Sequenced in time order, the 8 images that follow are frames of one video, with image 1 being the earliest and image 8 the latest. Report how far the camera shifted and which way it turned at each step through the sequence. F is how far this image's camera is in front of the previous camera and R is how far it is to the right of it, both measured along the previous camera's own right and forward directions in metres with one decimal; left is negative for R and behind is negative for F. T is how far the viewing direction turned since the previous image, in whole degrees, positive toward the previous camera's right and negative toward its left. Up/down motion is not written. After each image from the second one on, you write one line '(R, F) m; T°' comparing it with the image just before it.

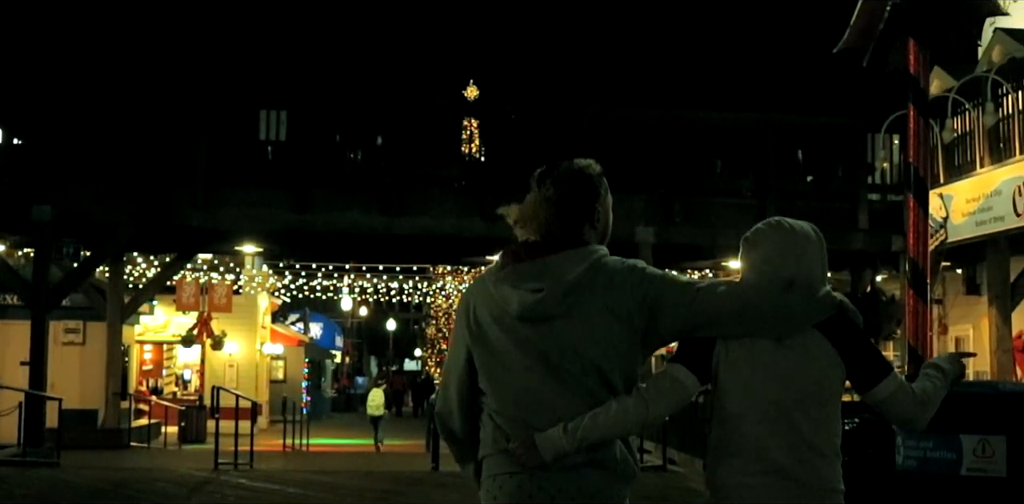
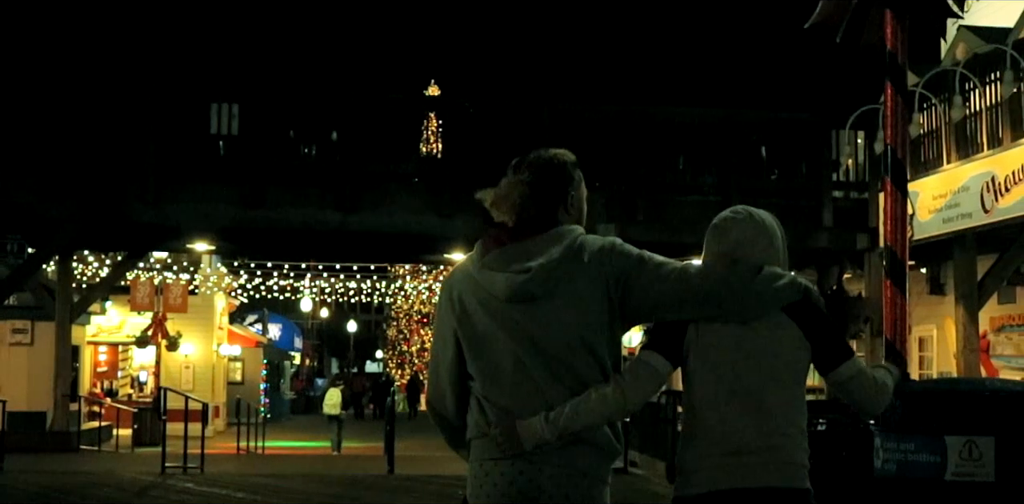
(+0.1, +0.4) m; +2°
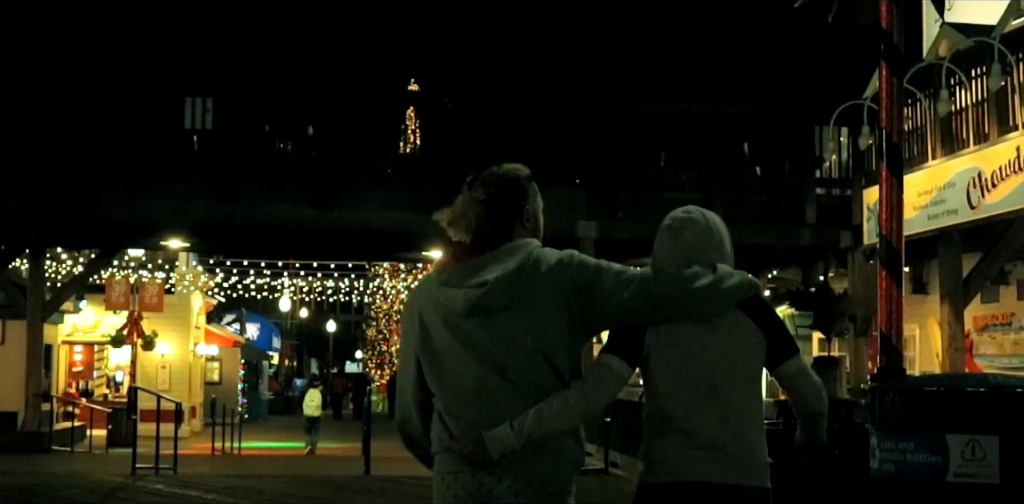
(0.0, +0.3) m; +1°
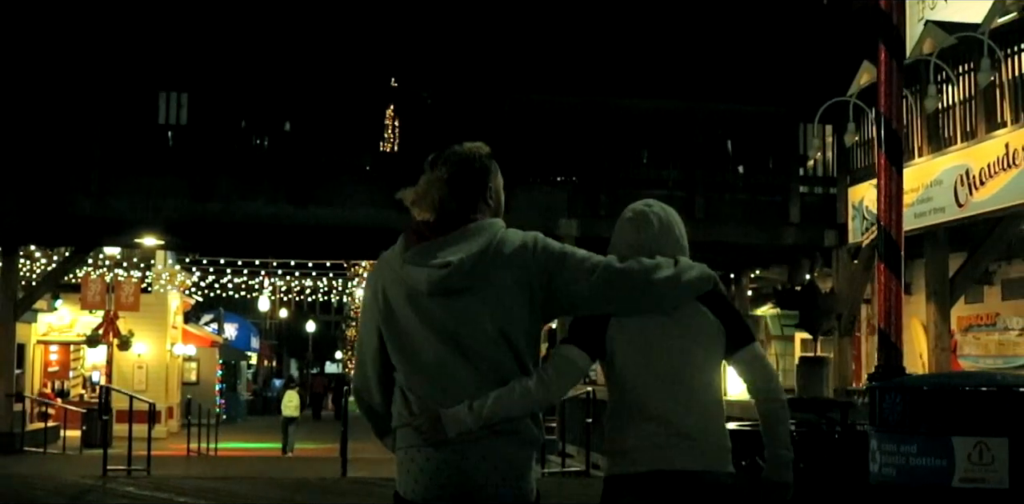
(0.0, +0.2) m; +1°
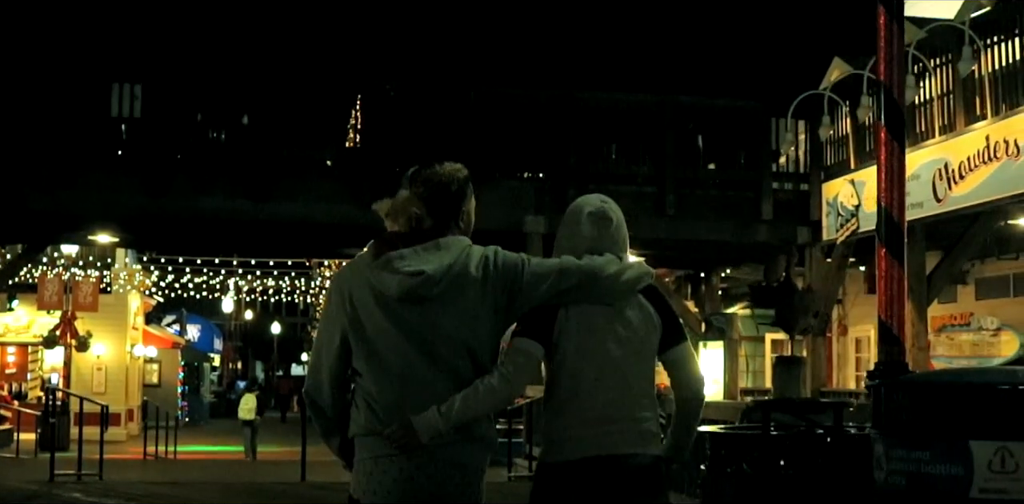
(0.0, +0.4) m; +1°
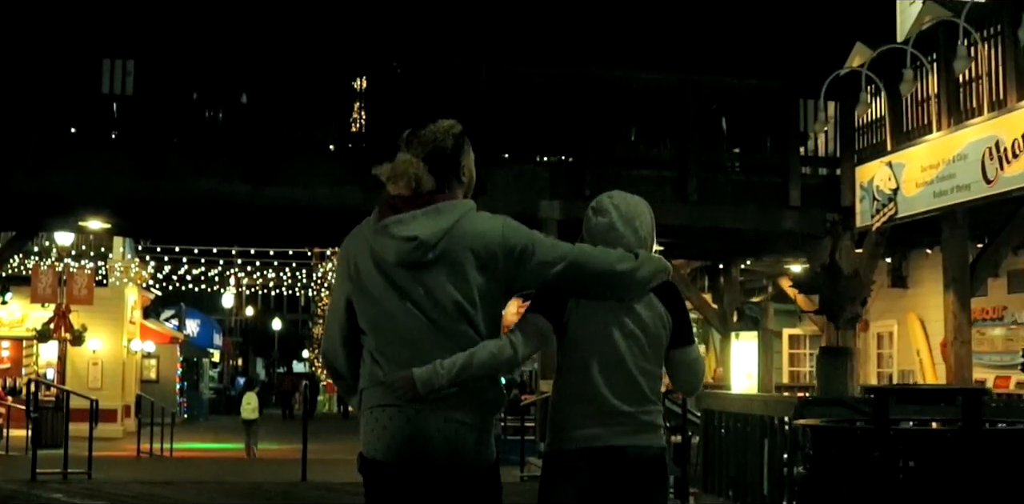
(-0.1, +0.8) m; 0°
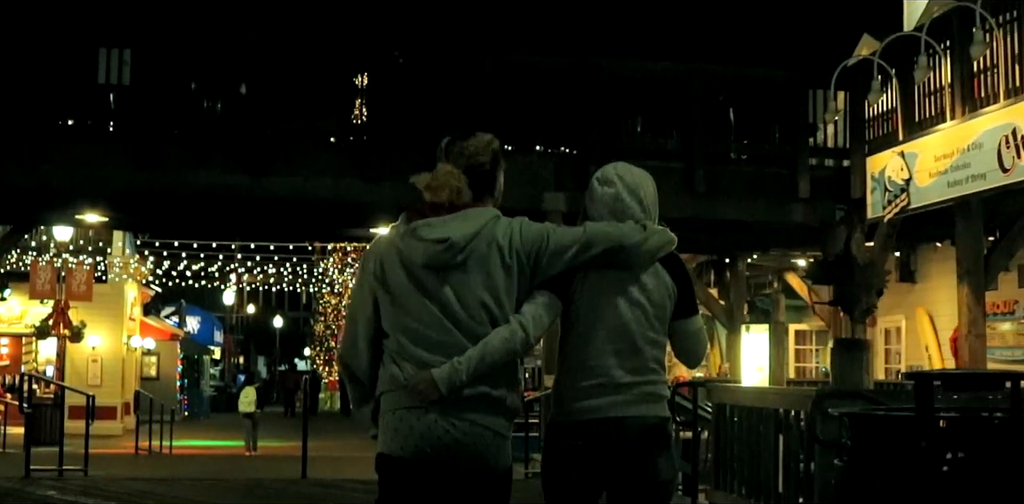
(0.0, +0.3) m; 0°
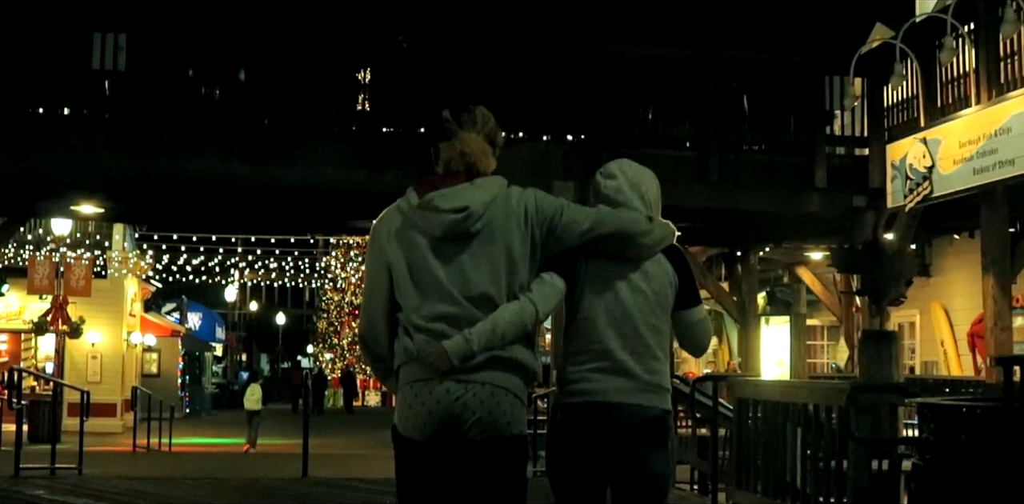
(0.0, +0.4) m; 0°
